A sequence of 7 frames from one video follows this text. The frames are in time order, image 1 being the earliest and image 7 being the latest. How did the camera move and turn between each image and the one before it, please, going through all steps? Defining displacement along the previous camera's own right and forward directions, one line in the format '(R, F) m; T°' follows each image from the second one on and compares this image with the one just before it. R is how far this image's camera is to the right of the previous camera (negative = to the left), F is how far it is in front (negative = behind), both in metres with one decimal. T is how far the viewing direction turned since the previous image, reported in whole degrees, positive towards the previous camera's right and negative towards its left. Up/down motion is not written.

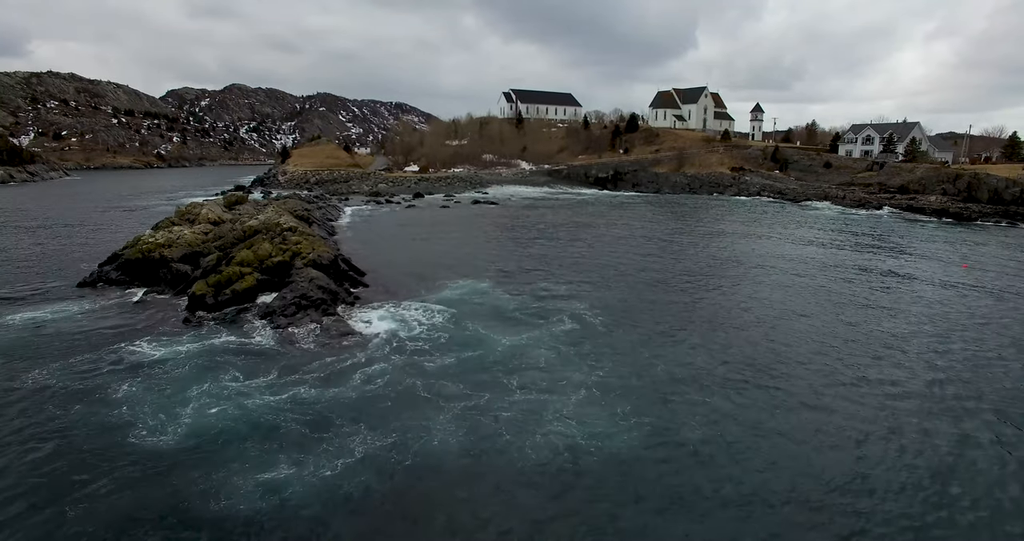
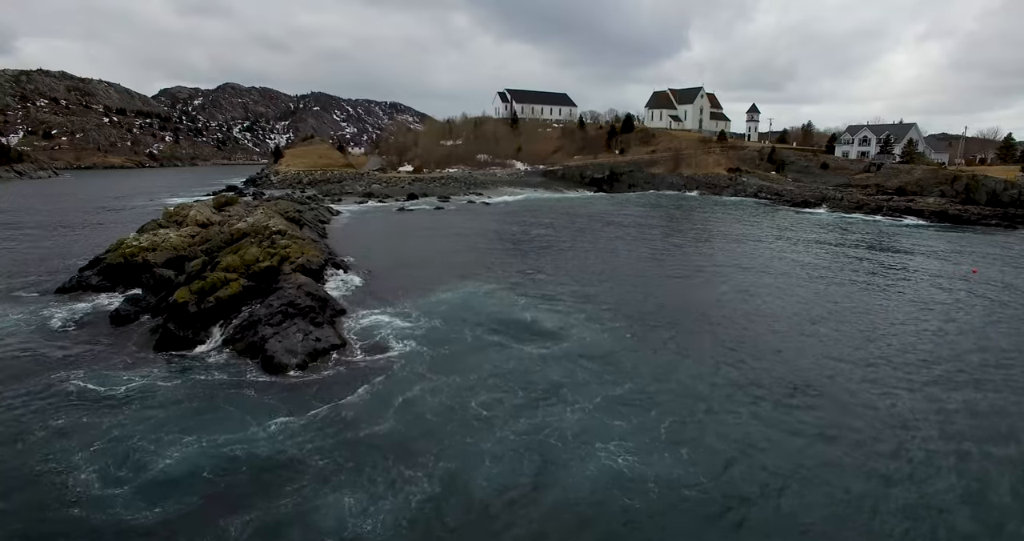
(-0.1, +0.7) m; +1°
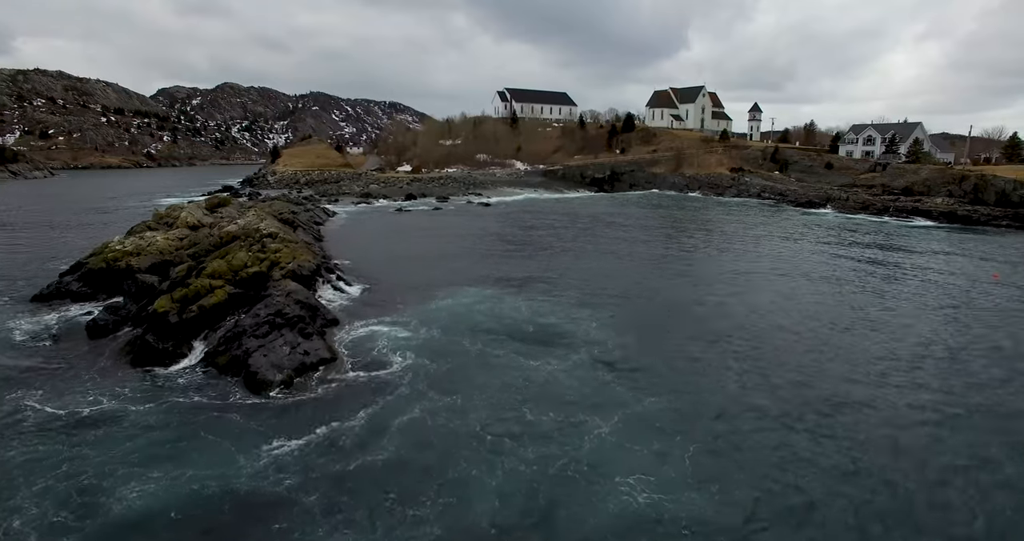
(-0.1, +1.0) m; 0°
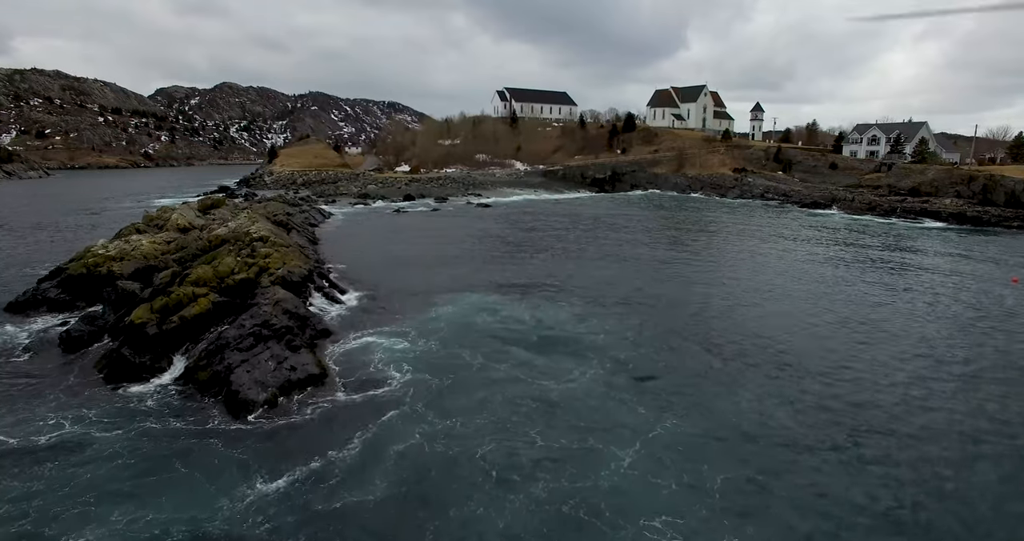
(-0.1, +1.1) m; 0°
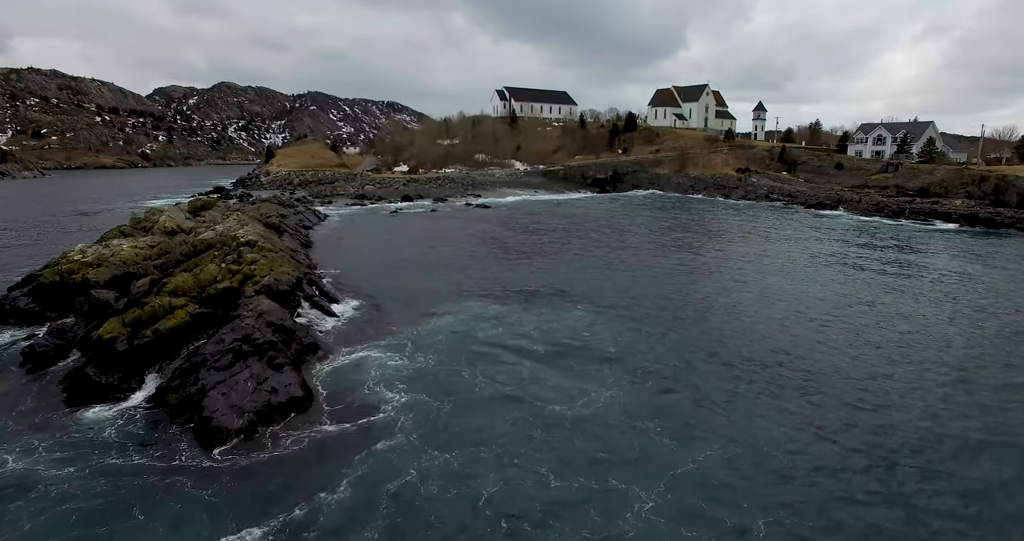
(-0.1, +1.3) m; 0°
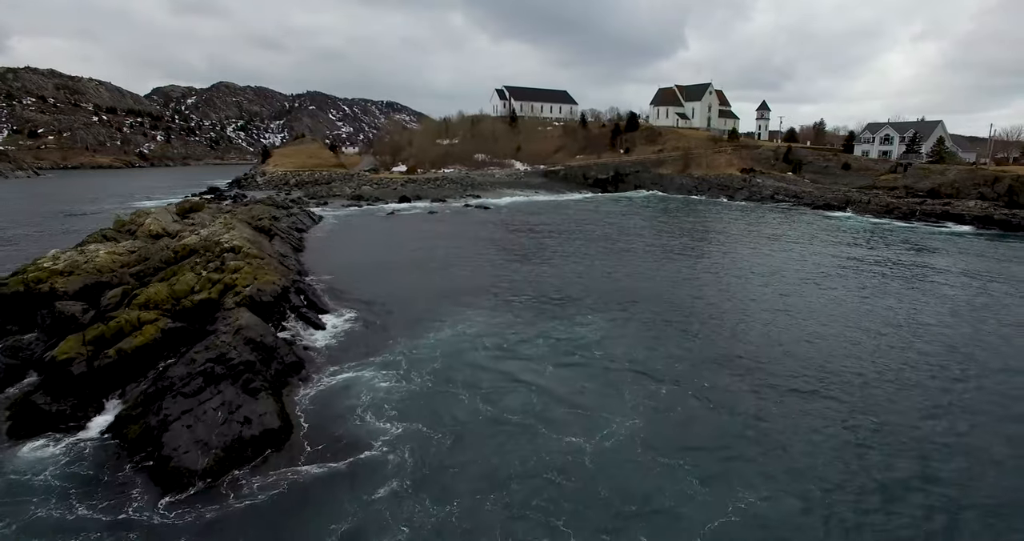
(-0.1, +1.4) m; 0°
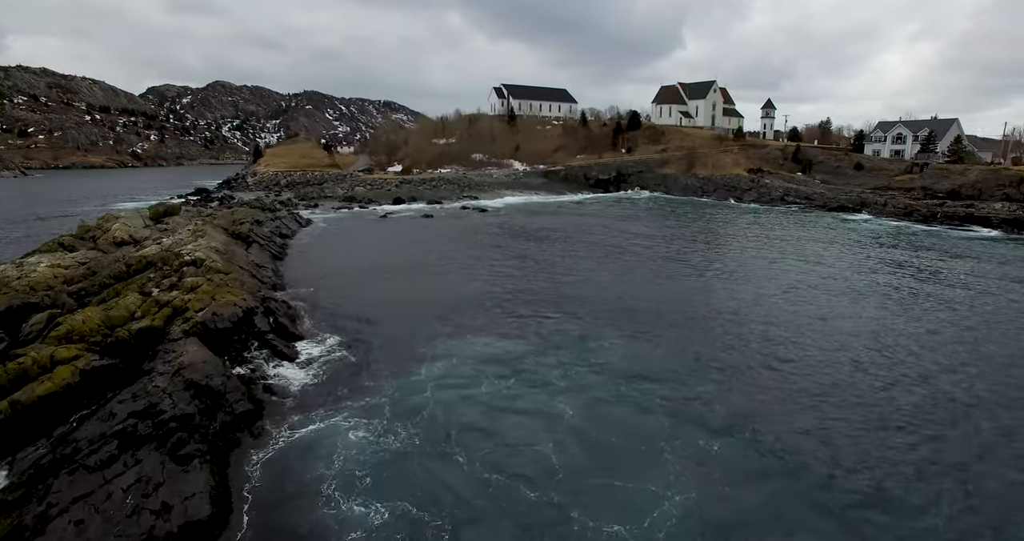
(-0.2, +2.7) m; 0°
